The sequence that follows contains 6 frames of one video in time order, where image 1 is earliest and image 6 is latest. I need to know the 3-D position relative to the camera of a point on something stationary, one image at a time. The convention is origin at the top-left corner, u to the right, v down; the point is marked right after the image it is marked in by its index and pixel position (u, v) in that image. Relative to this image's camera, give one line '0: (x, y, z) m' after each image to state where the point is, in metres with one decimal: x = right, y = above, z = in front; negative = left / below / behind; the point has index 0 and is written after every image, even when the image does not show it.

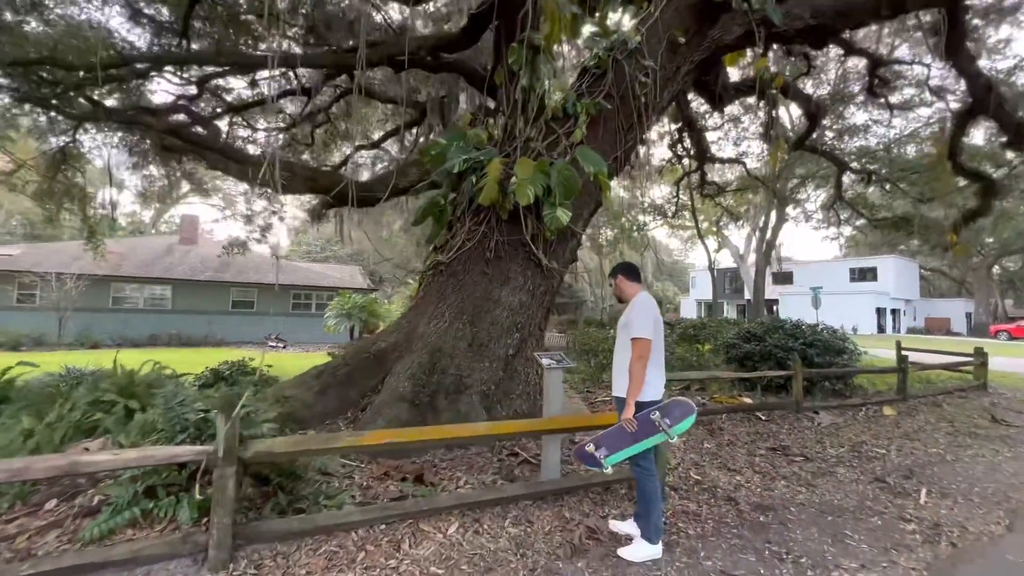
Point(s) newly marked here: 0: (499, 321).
0: (-0.1, -0.4, +5.4) m
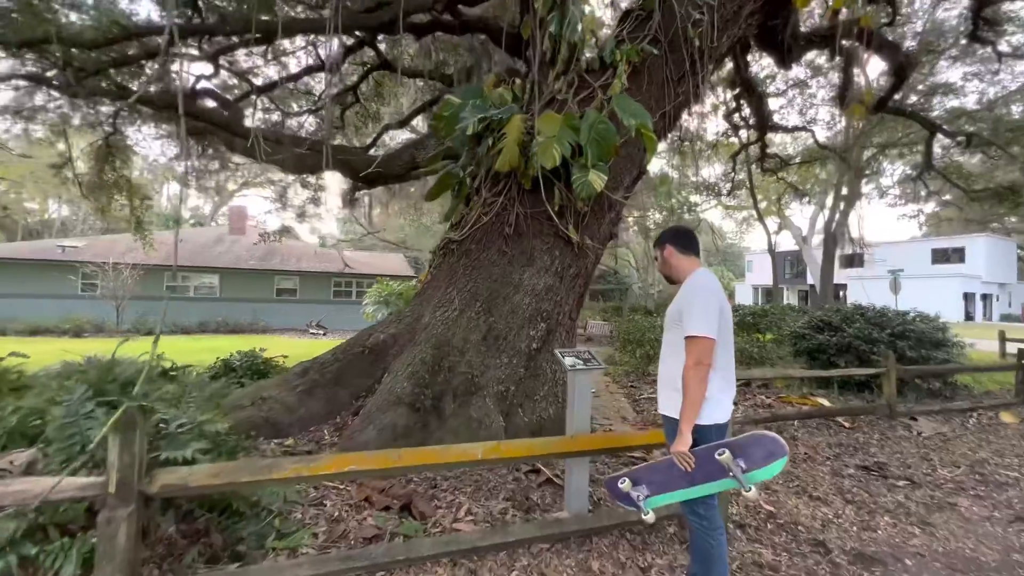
0: (+0.1, -0.2, +4.6) m
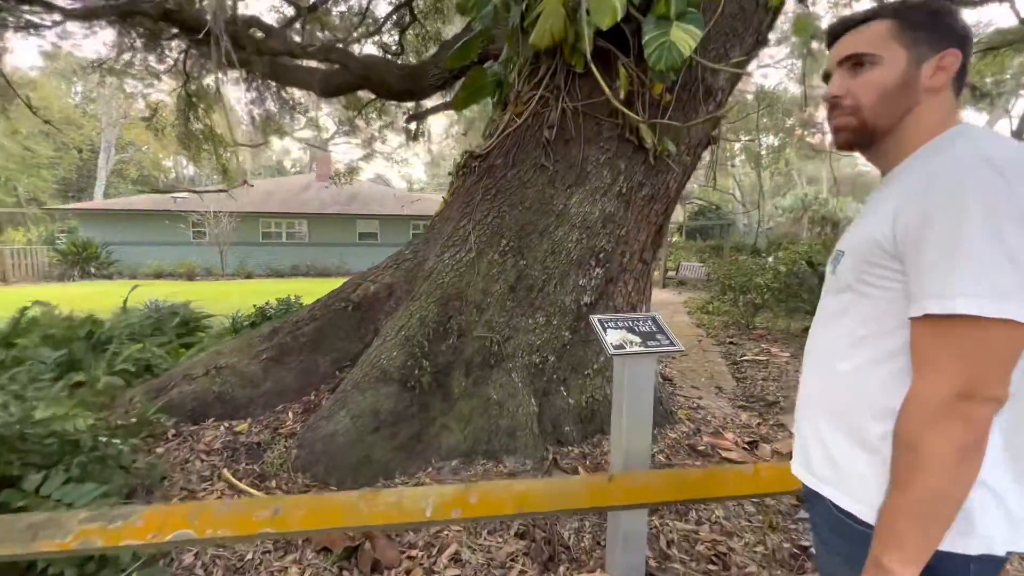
0: (+0.4, +0.3, +3.2) m
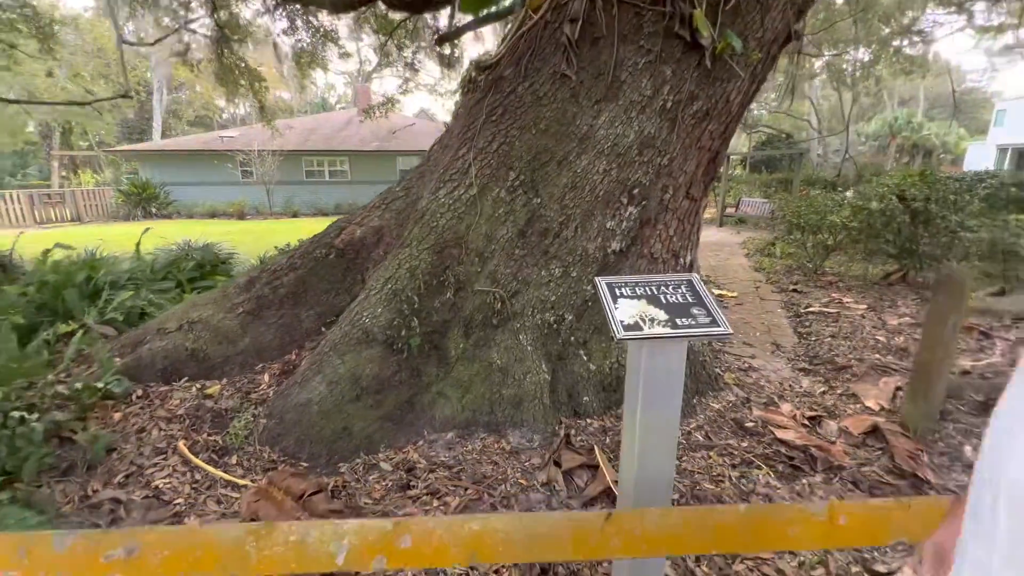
0: (+0.4, +0.6, +2.5) m
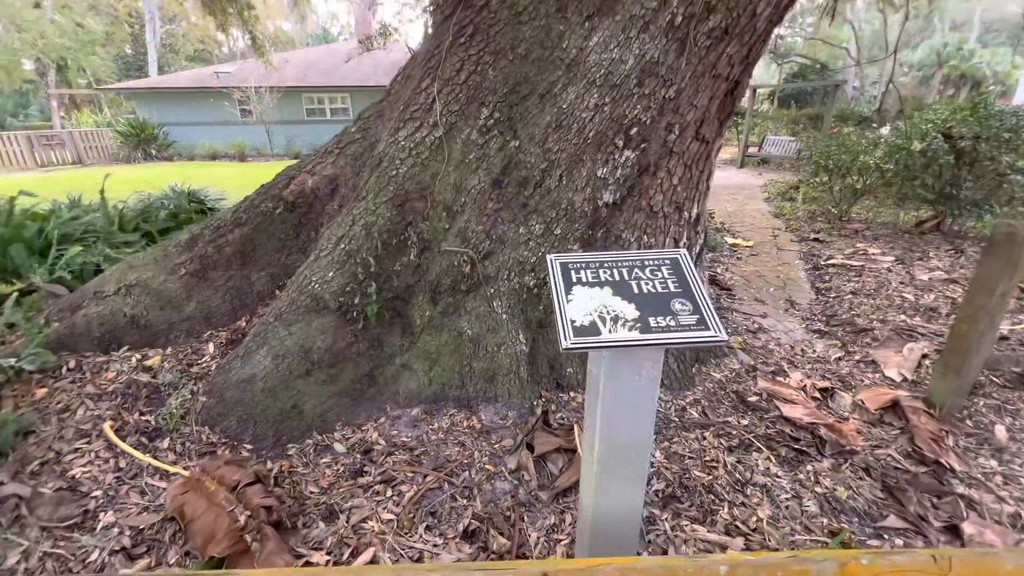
0: (+0.3, +0.8, +2.1) m
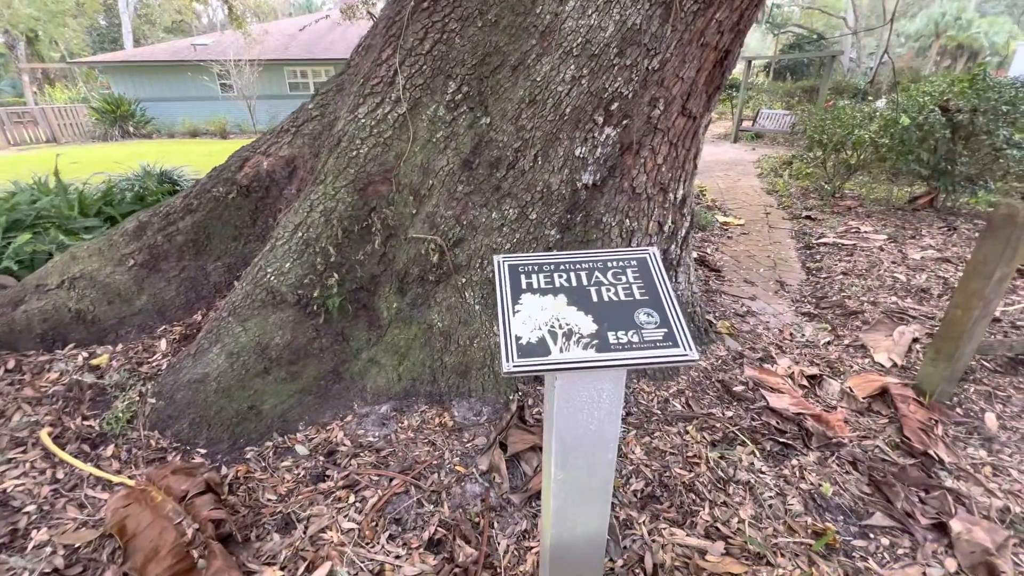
0: (+0.2, +0.8, +1.9) m
